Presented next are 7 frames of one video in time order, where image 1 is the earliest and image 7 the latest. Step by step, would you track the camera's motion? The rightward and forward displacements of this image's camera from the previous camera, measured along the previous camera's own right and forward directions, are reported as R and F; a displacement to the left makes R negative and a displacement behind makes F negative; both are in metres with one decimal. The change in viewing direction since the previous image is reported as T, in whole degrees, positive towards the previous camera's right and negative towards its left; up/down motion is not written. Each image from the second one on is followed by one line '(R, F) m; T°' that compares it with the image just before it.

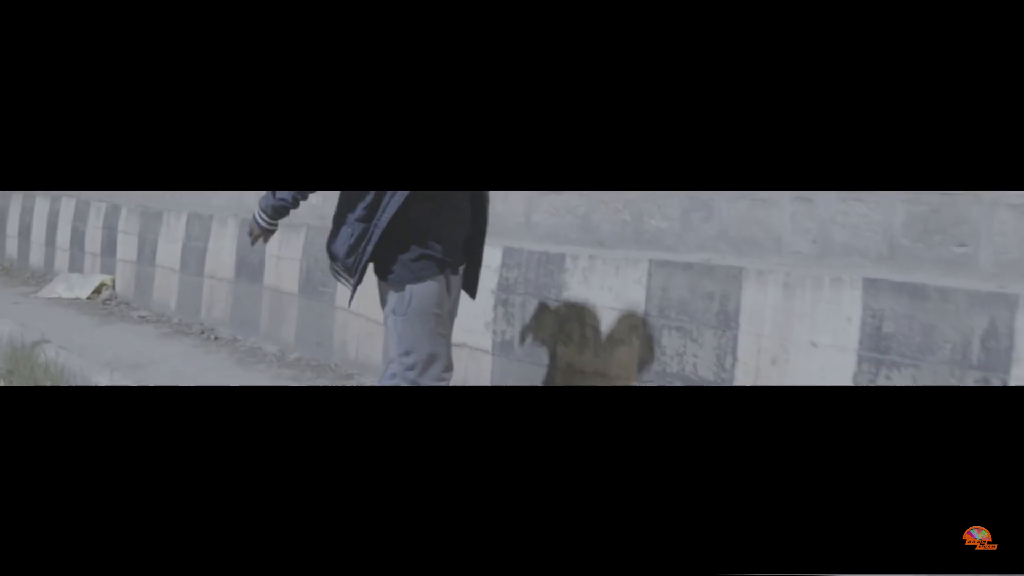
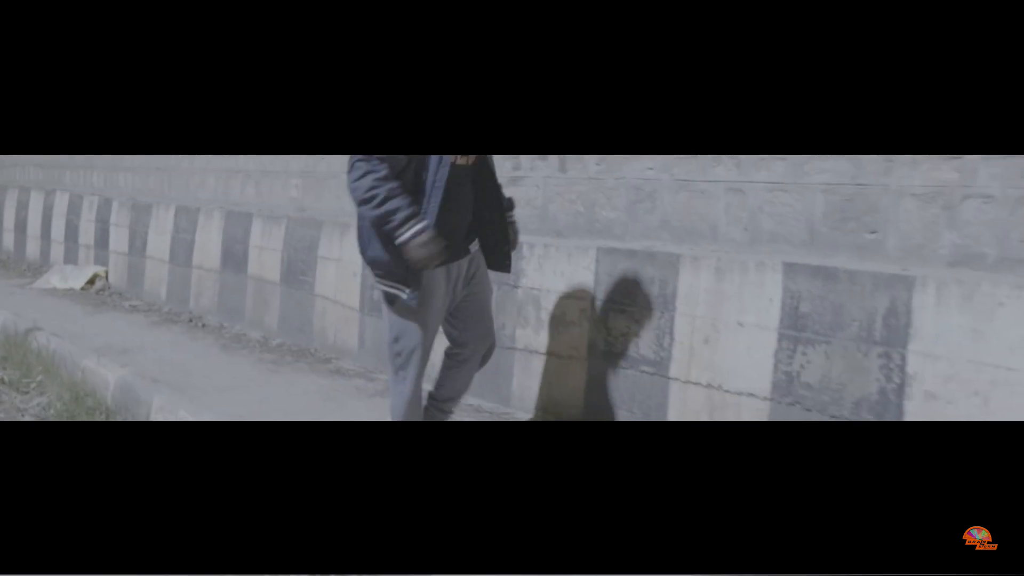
(+0.2, -0.3) m; 0°
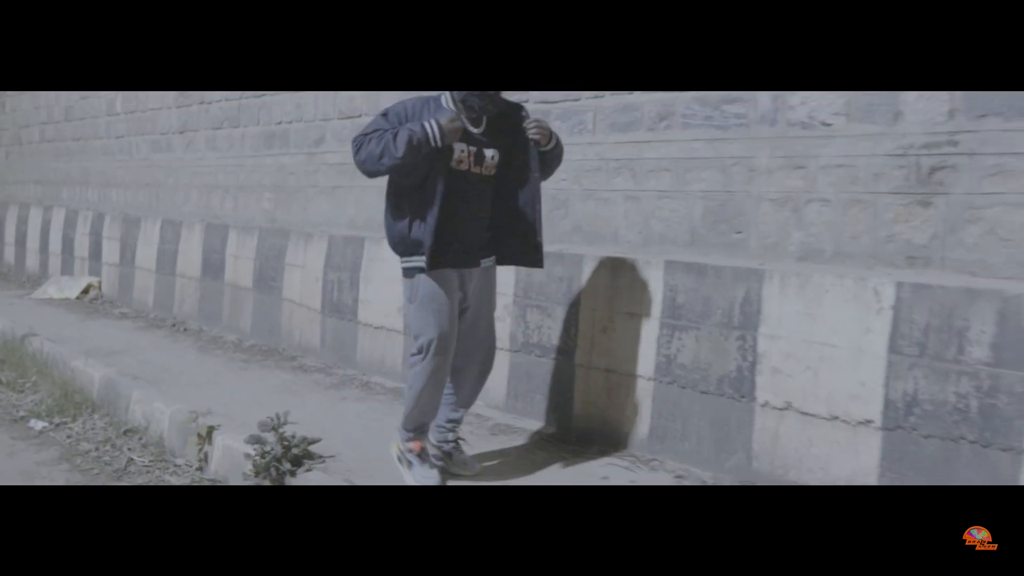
(+0.4, -0.5) m; 0°
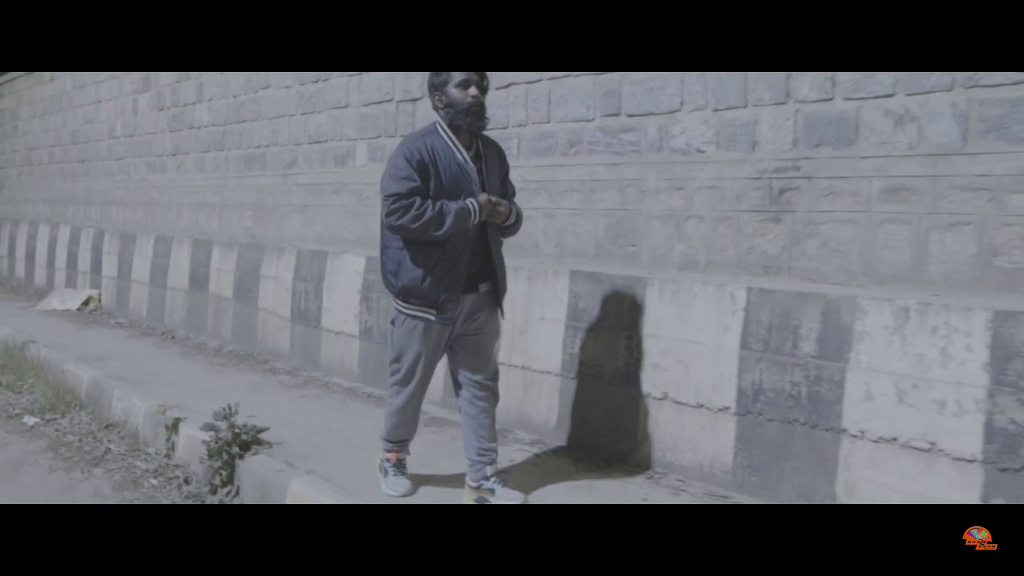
(+0.5, -0.5) m; -1°
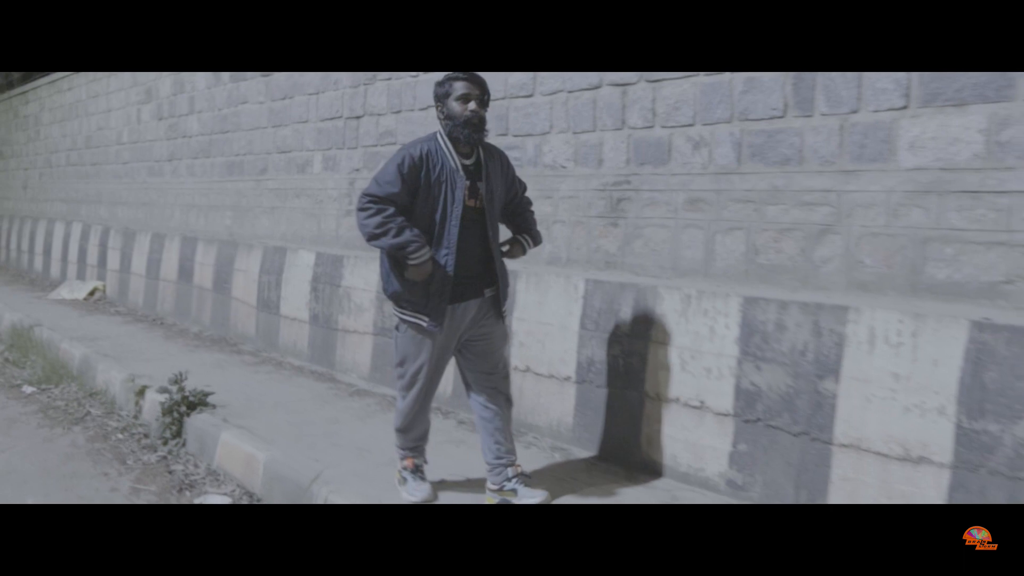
(+0.7, -0.8) m; -2°
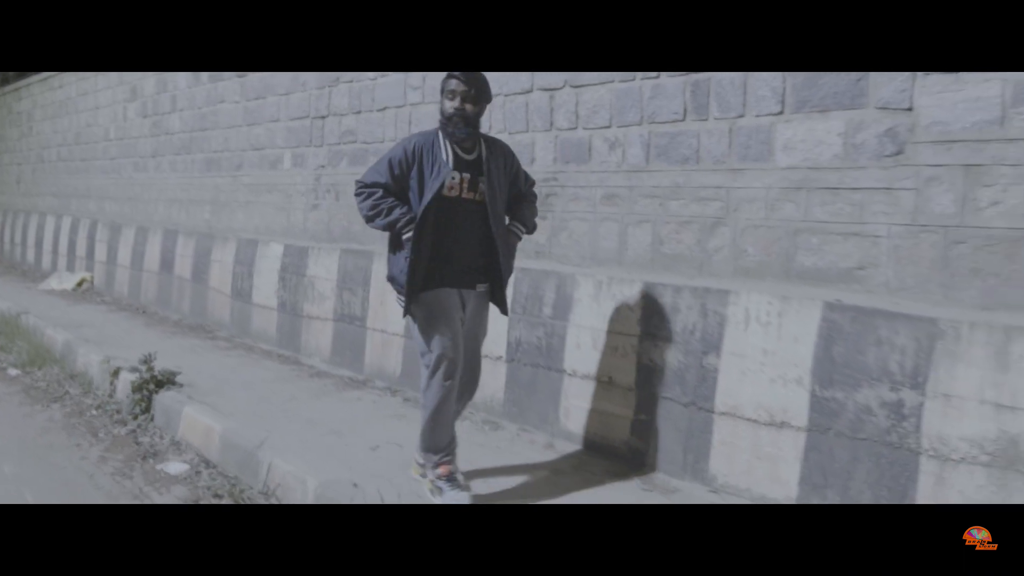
(+0.4, -0.4) m; 0°
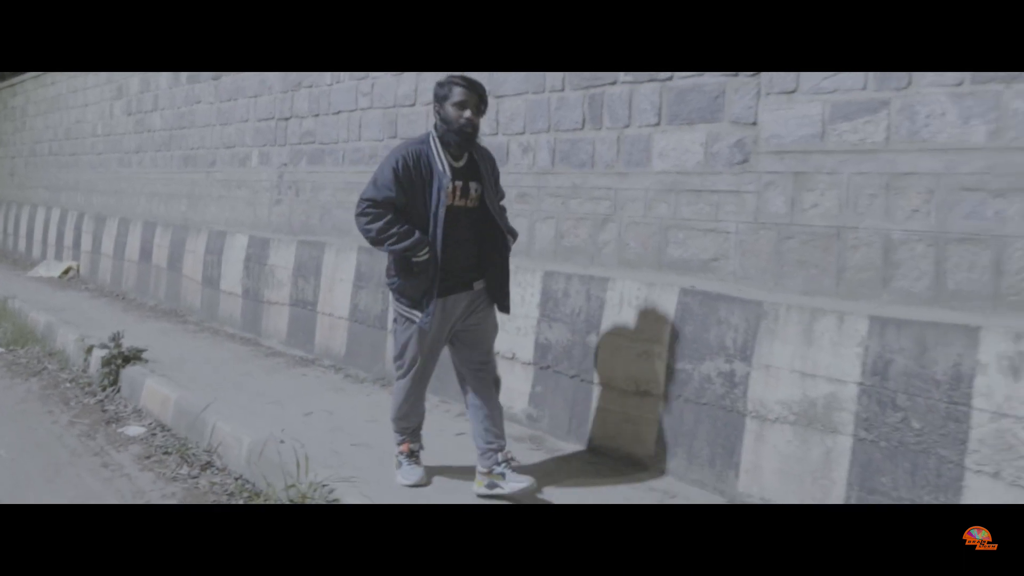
(+0.4, -0.6) m; 0°
